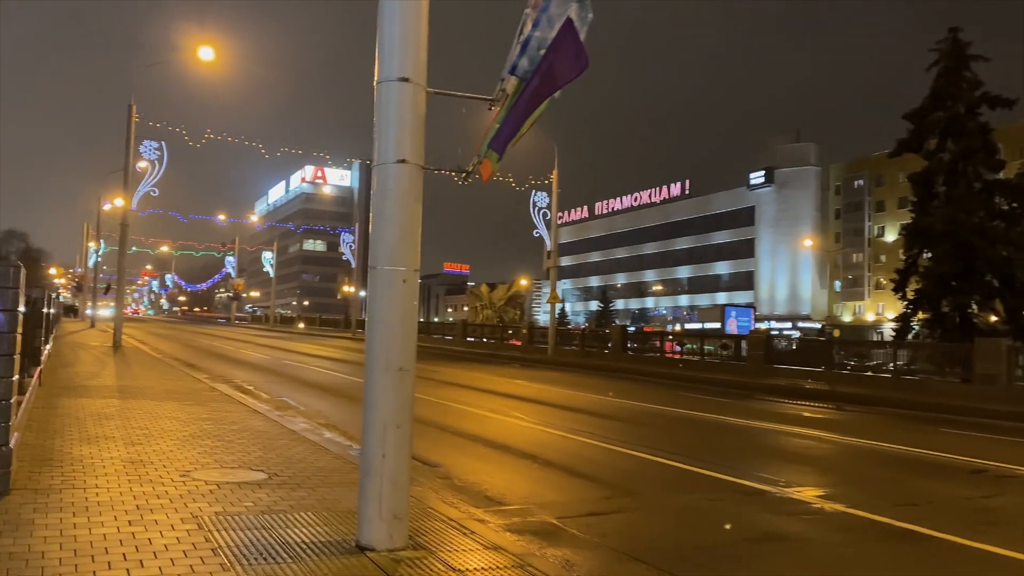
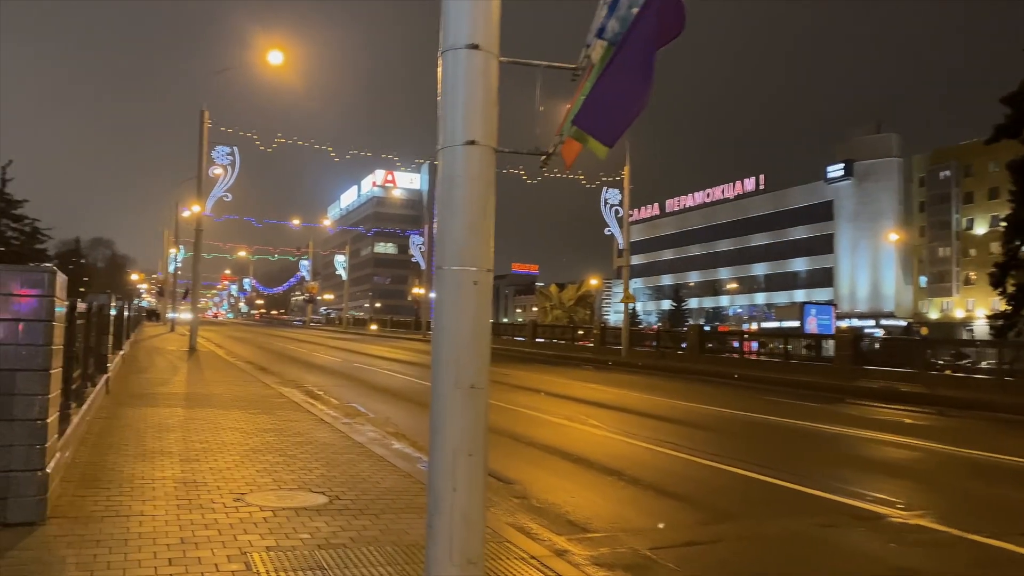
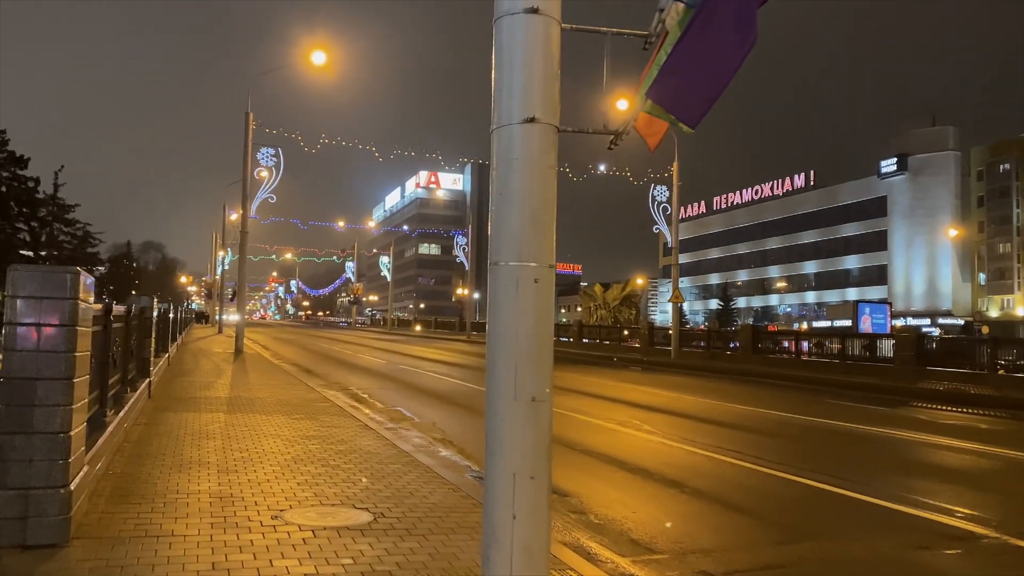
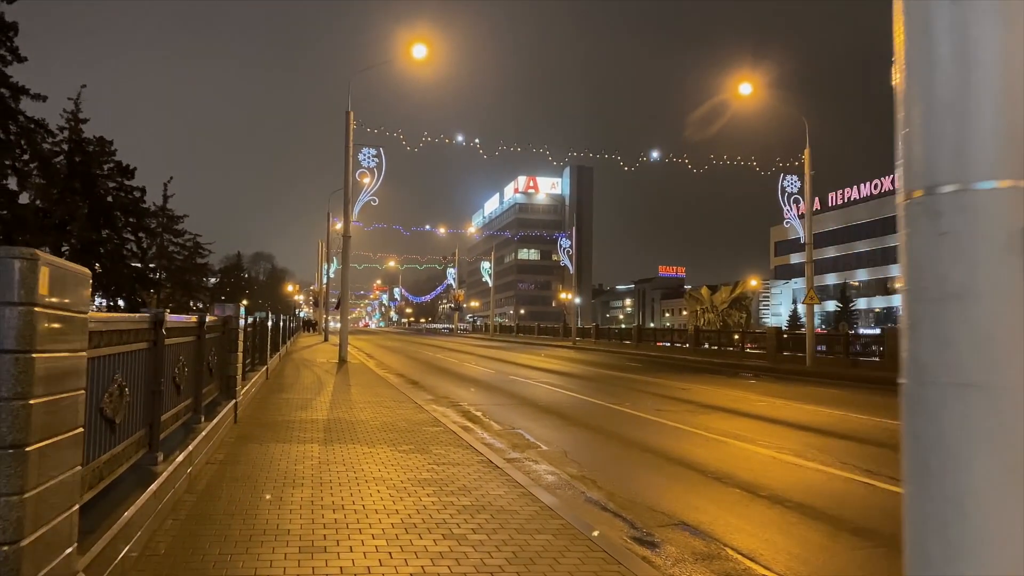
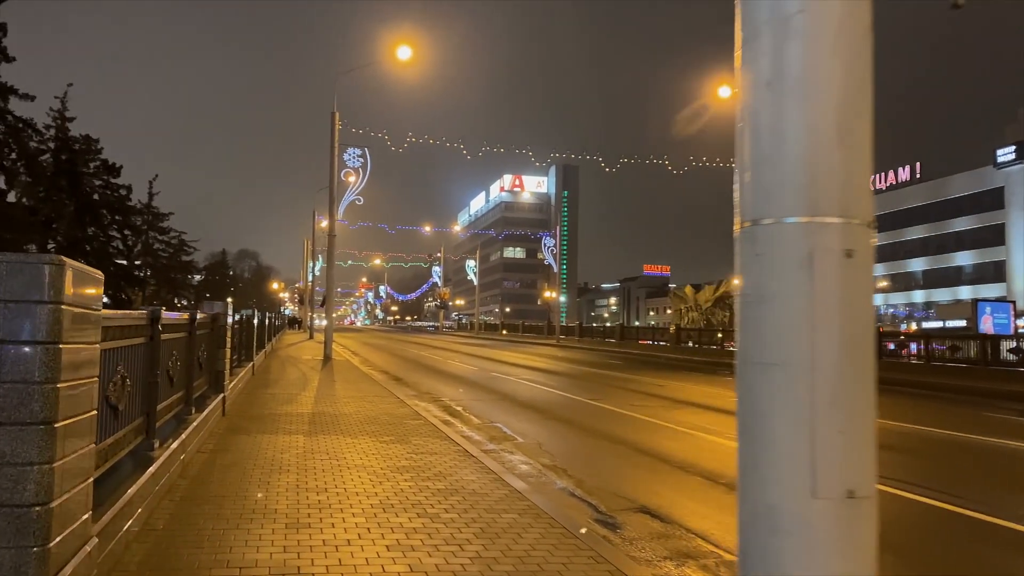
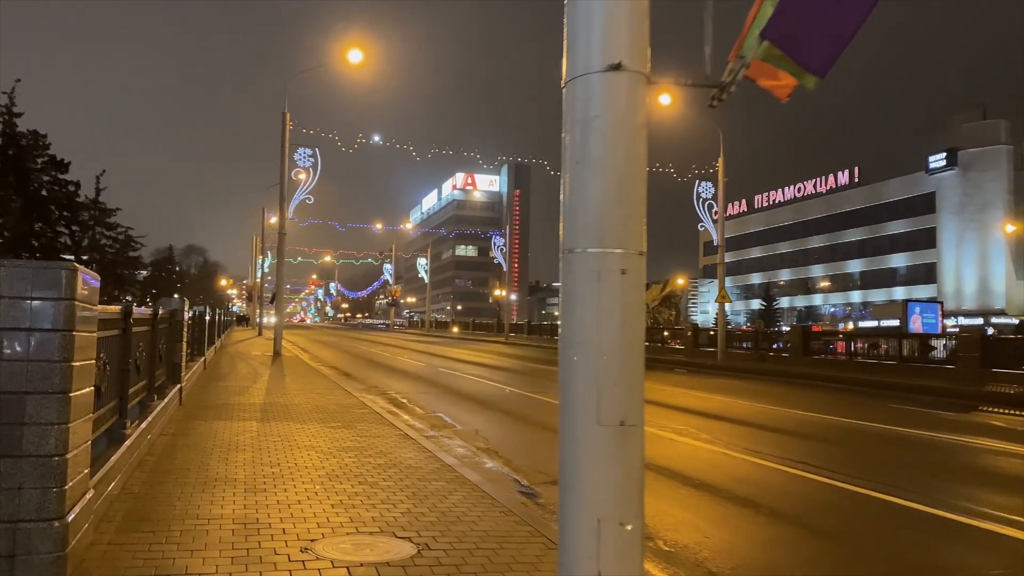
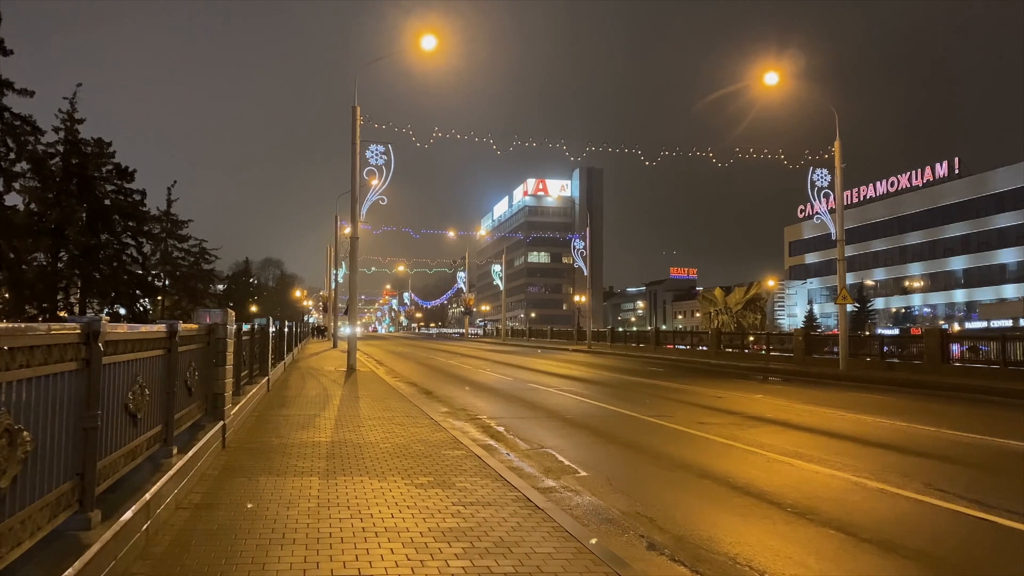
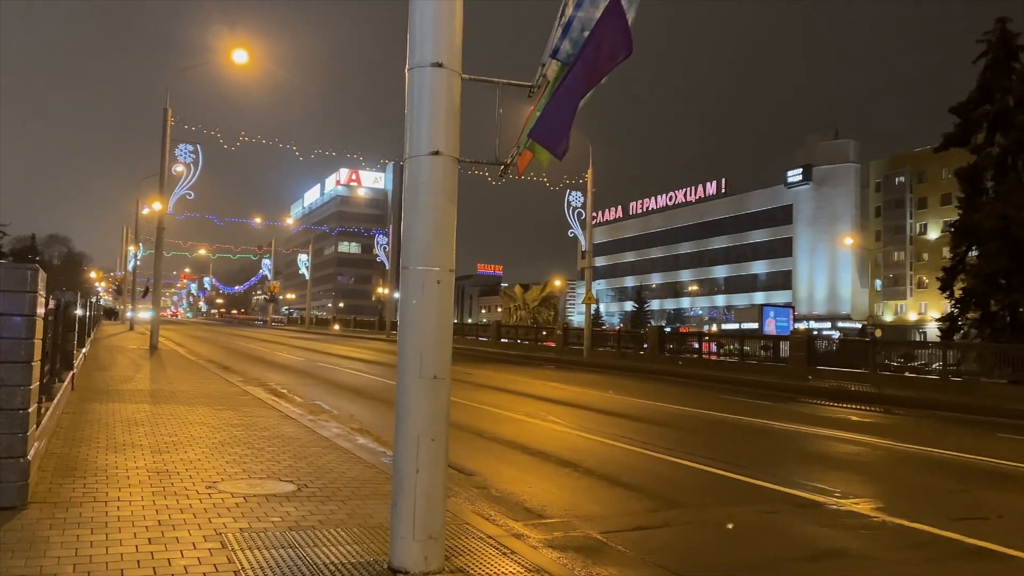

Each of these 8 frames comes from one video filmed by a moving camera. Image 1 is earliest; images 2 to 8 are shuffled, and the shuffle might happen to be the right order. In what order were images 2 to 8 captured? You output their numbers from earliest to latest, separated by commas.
8, 2, 3, 6, 5, 4, 7
